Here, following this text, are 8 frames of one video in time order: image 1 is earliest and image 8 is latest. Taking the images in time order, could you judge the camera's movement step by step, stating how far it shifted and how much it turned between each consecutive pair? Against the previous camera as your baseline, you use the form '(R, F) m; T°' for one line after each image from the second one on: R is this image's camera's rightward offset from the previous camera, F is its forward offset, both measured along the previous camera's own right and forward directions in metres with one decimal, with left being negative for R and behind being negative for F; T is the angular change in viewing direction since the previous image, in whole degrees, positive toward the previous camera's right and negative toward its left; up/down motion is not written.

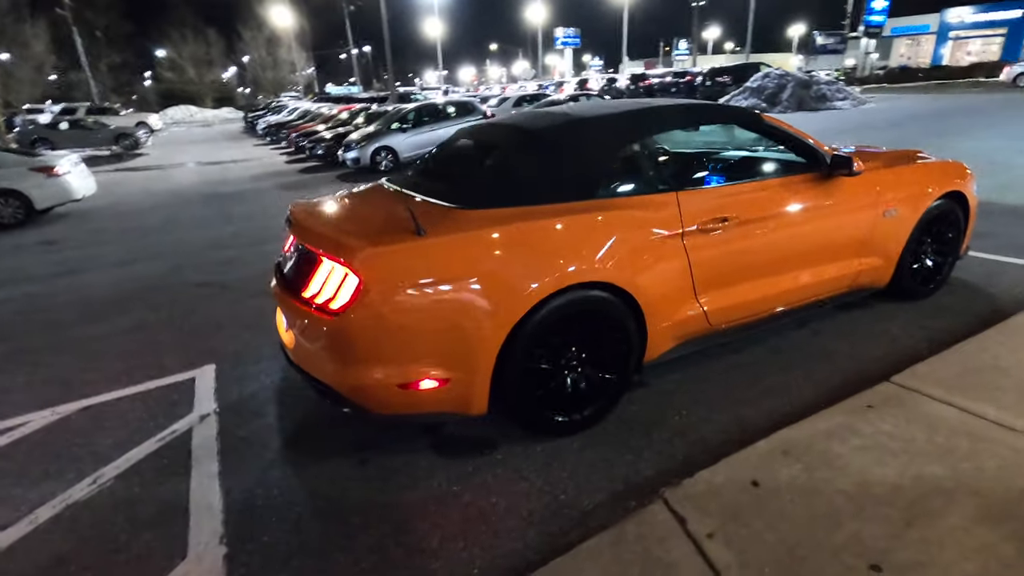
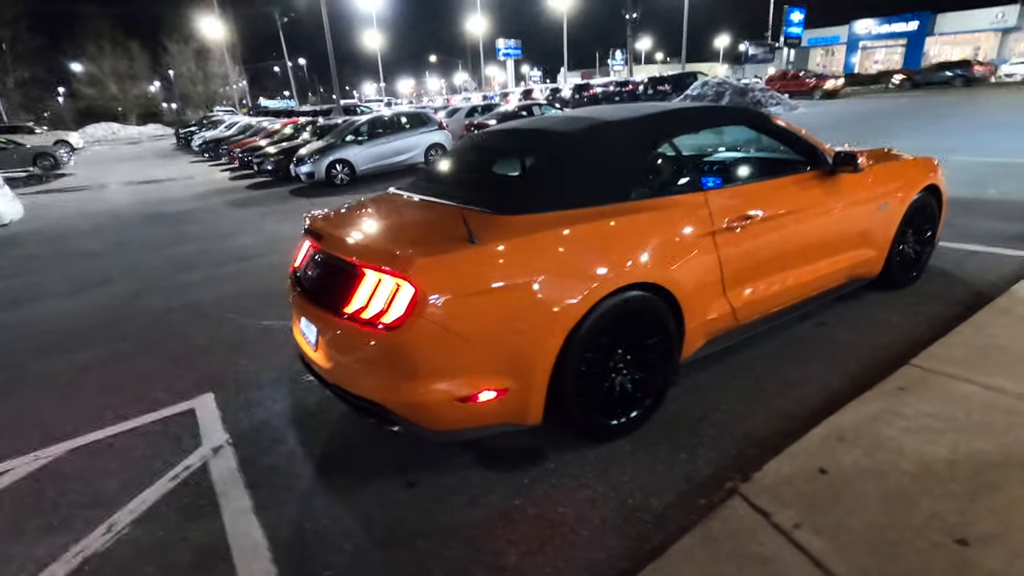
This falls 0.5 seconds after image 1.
(-0.5, +0.1) m; +6°
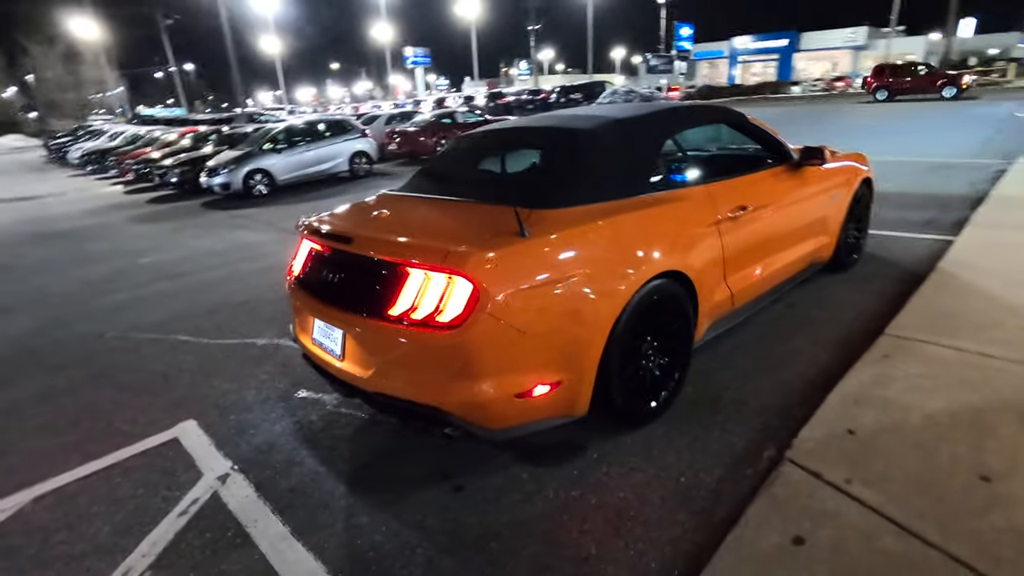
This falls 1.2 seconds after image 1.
(-0.7, 0.0) m; +9°
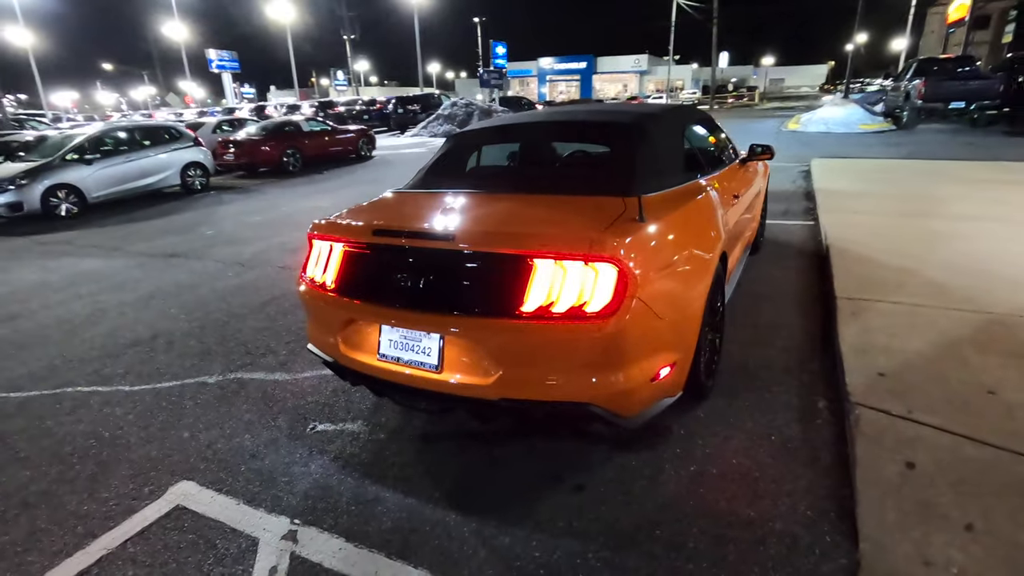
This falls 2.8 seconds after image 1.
(-1.4, +0.3) m; +18°
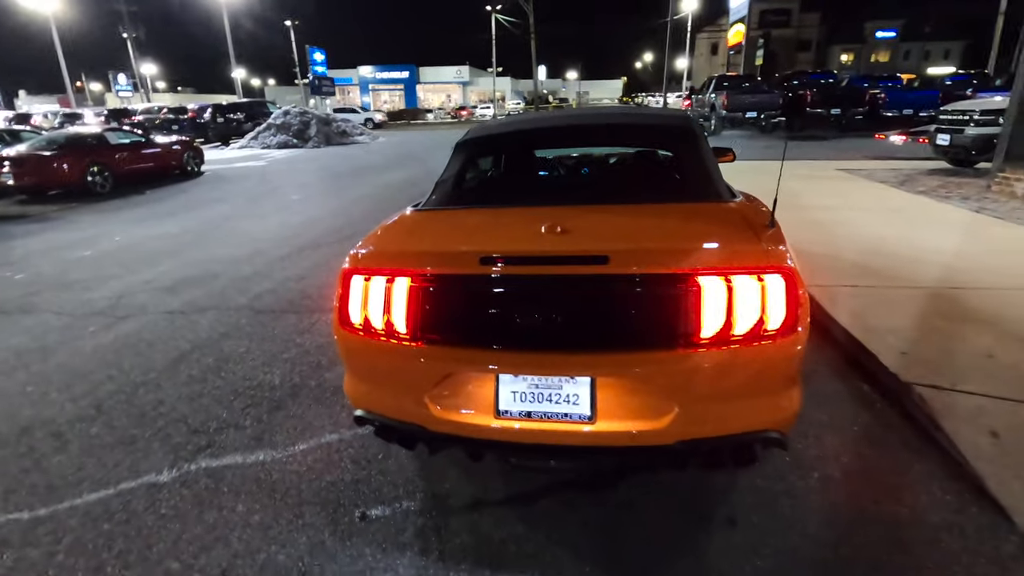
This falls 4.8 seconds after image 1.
(-1.3, +0.6) m; +17°
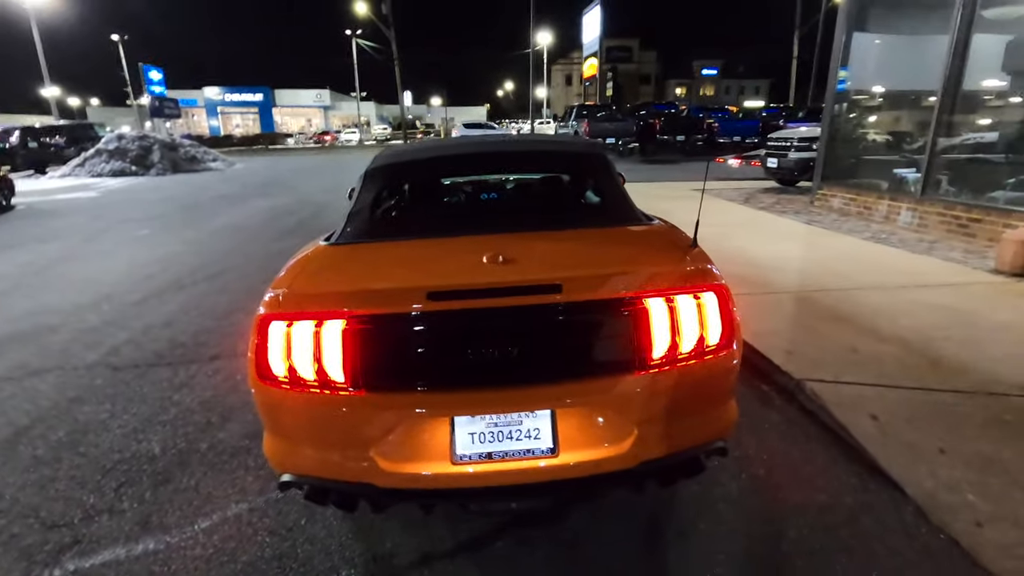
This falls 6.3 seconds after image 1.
(-0.3, +0.1) m; +13°
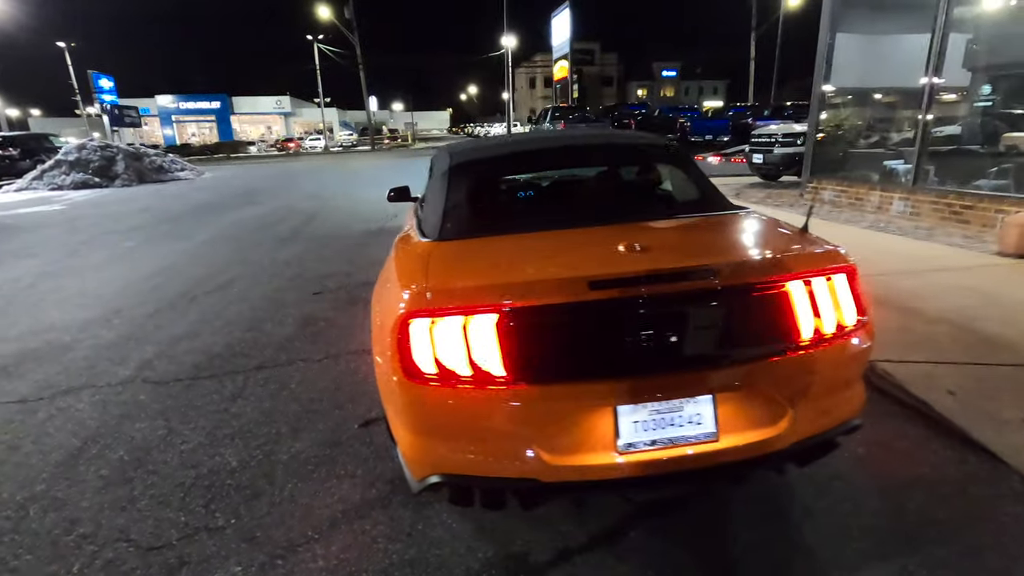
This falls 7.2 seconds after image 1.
(-0.7, 0.0) m; +4°
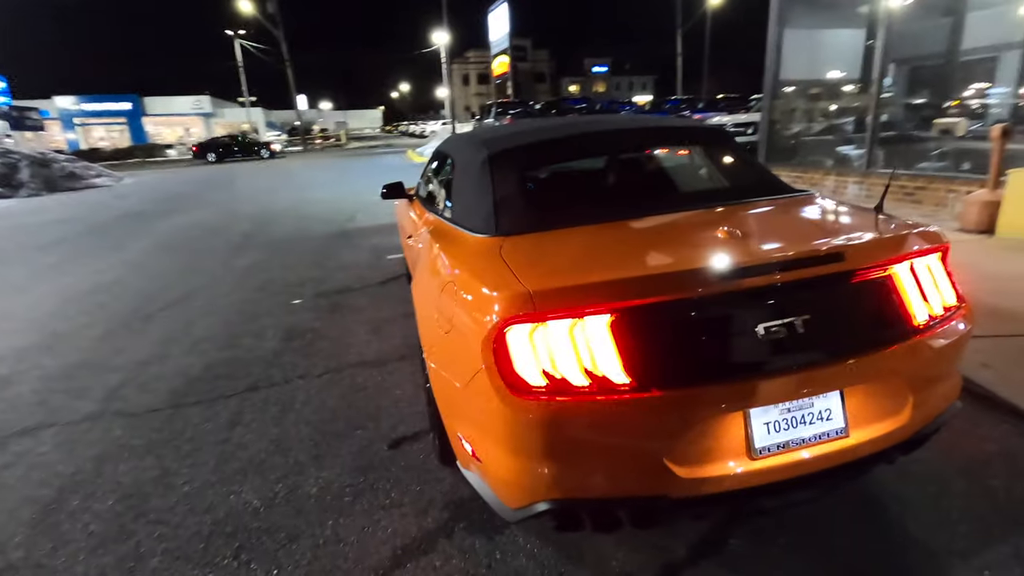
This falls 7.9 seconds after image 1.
(-0.6, +0.3) m; +6°
